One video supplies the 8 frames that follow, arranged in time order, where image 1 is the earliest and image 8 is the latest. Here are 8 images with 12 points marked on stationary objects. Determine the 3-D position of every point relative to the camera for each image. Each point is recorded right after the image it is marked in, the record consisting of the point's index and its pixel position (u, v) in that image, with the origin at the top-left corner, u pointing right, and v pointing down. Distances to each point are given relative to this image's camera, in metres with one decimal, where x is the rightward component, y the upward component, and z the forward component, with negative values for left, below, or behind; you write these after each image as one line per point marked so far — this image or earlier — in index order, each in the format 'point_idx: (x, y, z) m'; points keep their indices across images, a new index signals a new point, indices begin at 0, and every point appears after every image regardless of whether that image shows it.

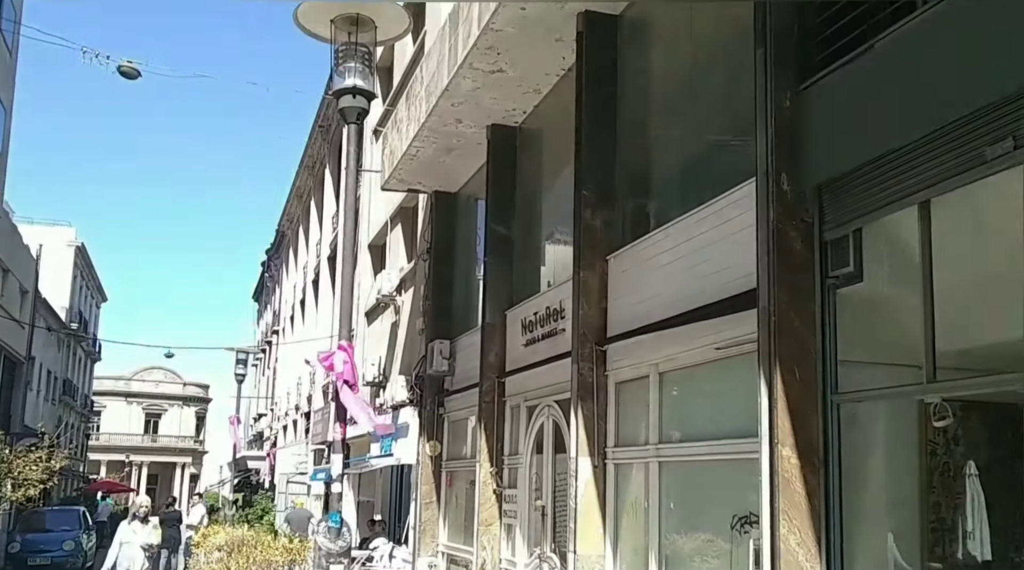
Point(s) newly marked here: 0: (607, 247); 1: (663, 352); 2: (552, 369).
0: (+1.1, +0.4, +11.2) m
1: (+1.5, -0.6, +9.7) m
2: (+0.5, -0.9, +12.0) m
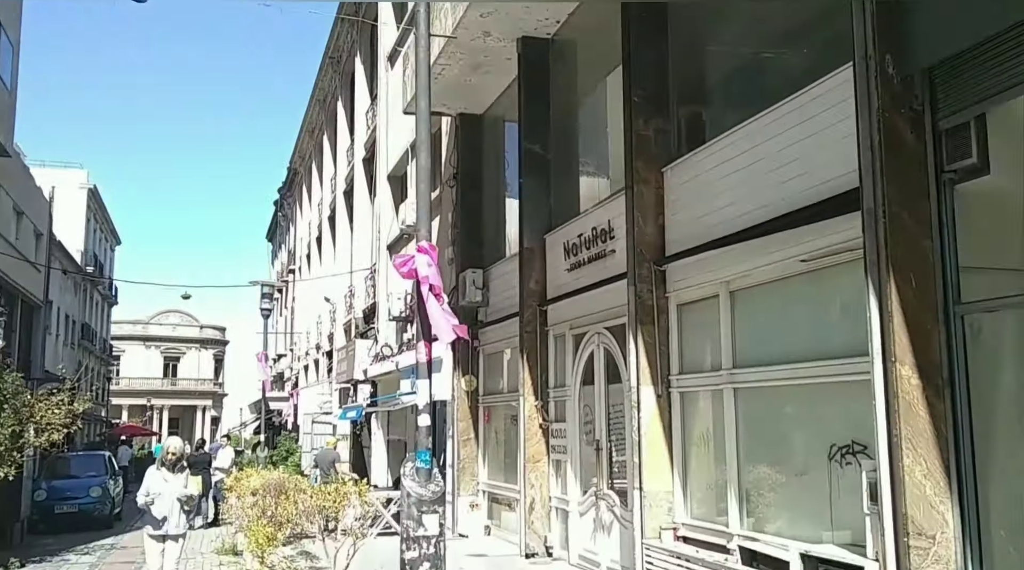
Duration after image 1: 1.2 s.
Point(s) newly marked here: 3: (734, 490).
0: (+1.5, +1.2, +10.3) m
1: (+1.9, +0.1, +8.8) m
2: (+1.0, -0.1, +11.1) m
3: (+1.9, -1.7, +8.7) m
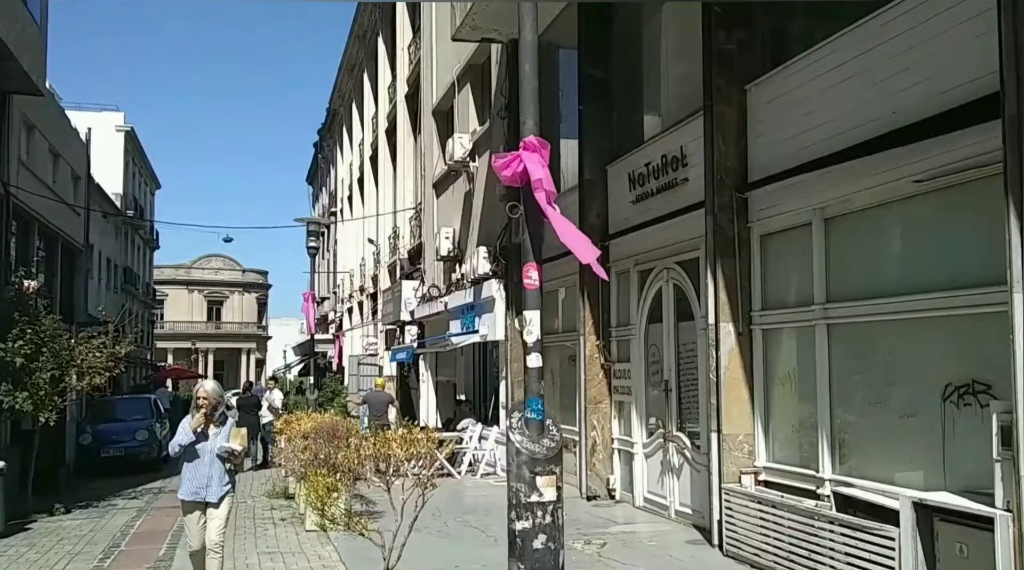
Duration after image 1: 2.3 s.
0: (+2.1, +1.9, +9.5) m
1: (+2.5, +0.7, +8.1) m
2: (+1.6, +0.6, +10.4) m
3: (+2.4, -1.1, +8.1) m
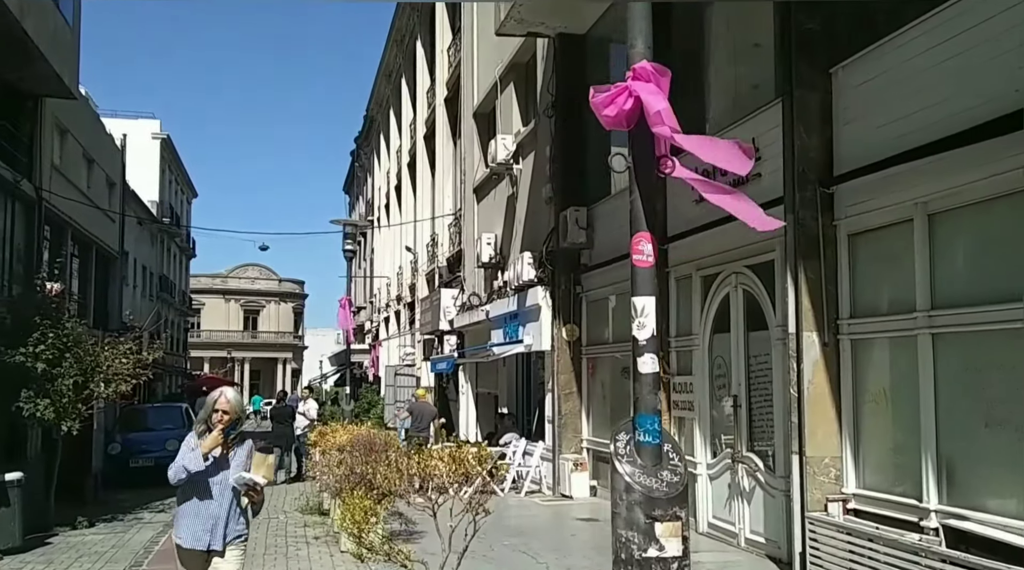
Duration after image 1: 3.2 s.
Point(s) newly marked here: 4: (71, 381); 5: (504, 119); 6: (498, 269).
0: (+2.6, +1.8, +8.6) m
1: (+2.9, +0.7, +7.2) m
2: (+2.1, +0.5, +9.5) m
3: (+2.8, -1.2, +7.2) m
4: (-5.1, -1.1, +12.1) m
5: (-0.1, +2.7, +16.7) m
6: (-0.2, +0.3, +17.4) m
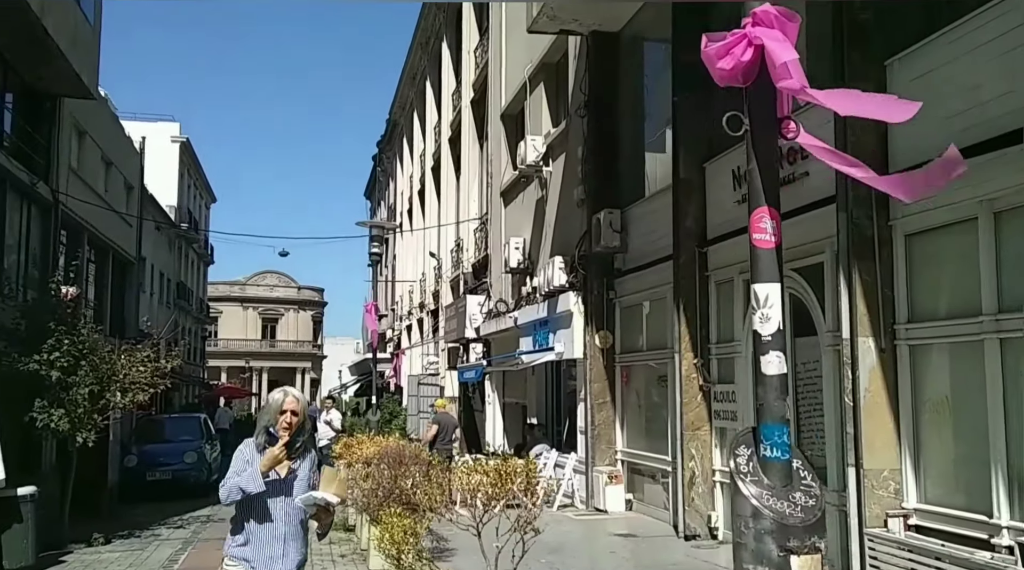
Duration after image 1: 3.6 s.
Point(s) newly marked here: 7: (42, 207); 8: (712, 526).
0: (+2.9, +1.8, +8.1) m
1: (+3.2, +0.7, +6.7) m
2: (+2.4, +0.5, +9.0) m
3: (+3.1, -1.2, +6.6) m
4: (-4.8, -1.2, +11.7) m
5: (+0.3, +2.6, +16.3) m
6: (+0.2, +0.2, +16.9) m
7: (-7.9, +1.3, +17.7) m
8: (+2.0, -2.4, +10.4) m
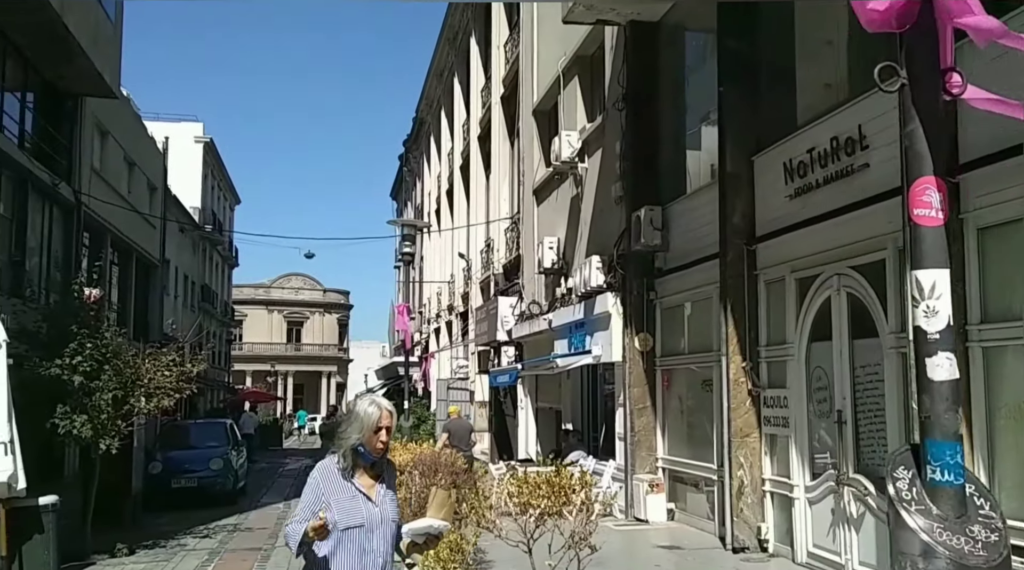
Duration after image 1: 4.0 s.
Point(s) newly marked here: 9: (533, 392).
0: (+3.2, +1.8, +7.5) m
1: (+3.4, +0.7, +6.1) m
2: (+2.7, +0.5, +8.5) m
3: (+3.4, -1.2, +6.1) m
4: (-4.4, -1.2, +11.4) m
5: (+0.8, +2.6, +15.8) m
6: (+0.8, +0.2, +16.5) m
7: (-7.3, +1.3, +17.4) m
8: (+2.4, -2.4, +9.9) m
9: (+0.3, -2.0, +19.1) m
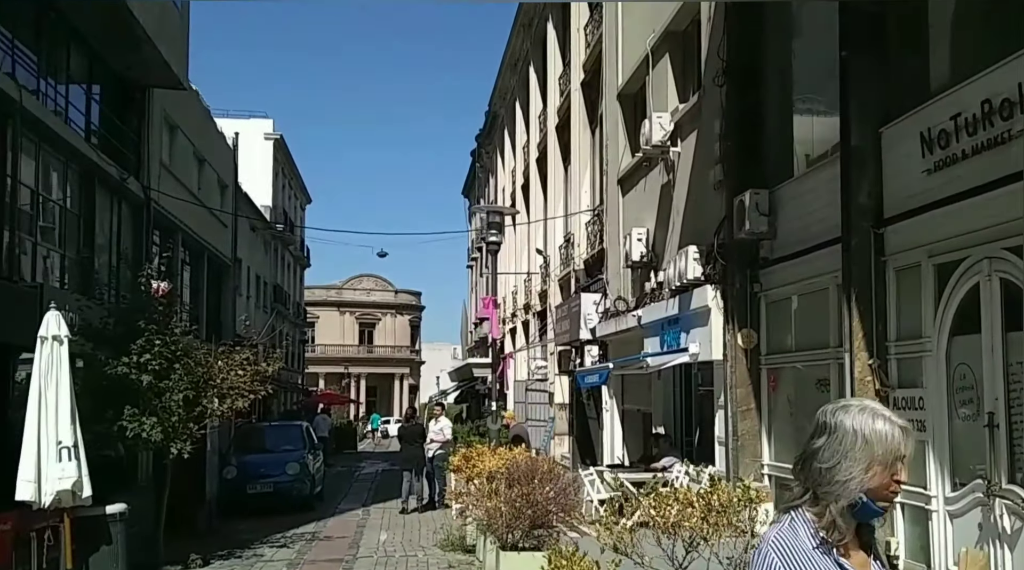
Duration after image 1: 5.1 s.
0: (+3.8, +1.9, +6.5) m
1: (+4.0, +0.8, +5.0) m
2: (+3.5, +0.6, +7.4) m
3: (+4.0, -1.0, +5.0) m
4: (-3.4, -1.2, +10.8) m
5: (+2.0, +2.6, +14.9) m
6: (+2.0, +0.2, +15.5) m
7: (-6.0, +1.3, +17.0) m
8: (+3.2, -2.3, +8.9) m
9: (+1.8, -1.9, +18.2) m
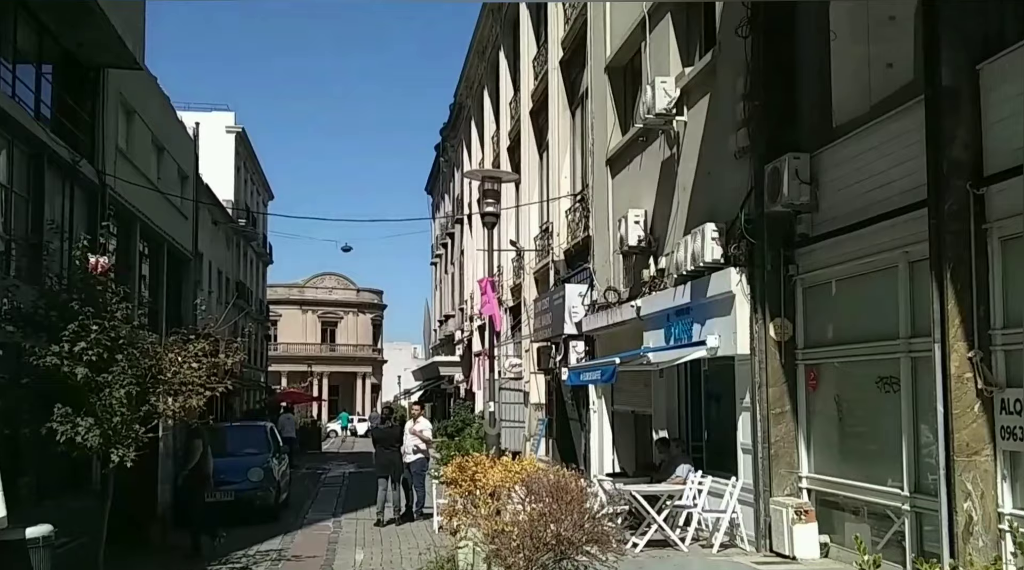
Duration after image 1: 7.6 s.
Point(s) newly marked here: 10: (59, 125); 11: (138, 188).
0: (+4.1, +2.1, +5.0) m
1: (+4.4, +1.0, +3.6) m
2: (+3.7, +0.8, +6.0) m
3: (+4.3, -0.9, +3.5) m
4: (-3.3, -0.9, +9.0) m
5: (+2.0, +2.8, +13.3) m
6: (+1.9, +0.4, +14.0) m
7: (-6.1, +1.5, +15.1) m
8: (+3.4, -2.1, +7.4) m
9: (+1.6, -1.7, +16.6) m
10: (-6.2, +2.4, +14.2) m
11: (-6.3, +1.7, +17.5) m
